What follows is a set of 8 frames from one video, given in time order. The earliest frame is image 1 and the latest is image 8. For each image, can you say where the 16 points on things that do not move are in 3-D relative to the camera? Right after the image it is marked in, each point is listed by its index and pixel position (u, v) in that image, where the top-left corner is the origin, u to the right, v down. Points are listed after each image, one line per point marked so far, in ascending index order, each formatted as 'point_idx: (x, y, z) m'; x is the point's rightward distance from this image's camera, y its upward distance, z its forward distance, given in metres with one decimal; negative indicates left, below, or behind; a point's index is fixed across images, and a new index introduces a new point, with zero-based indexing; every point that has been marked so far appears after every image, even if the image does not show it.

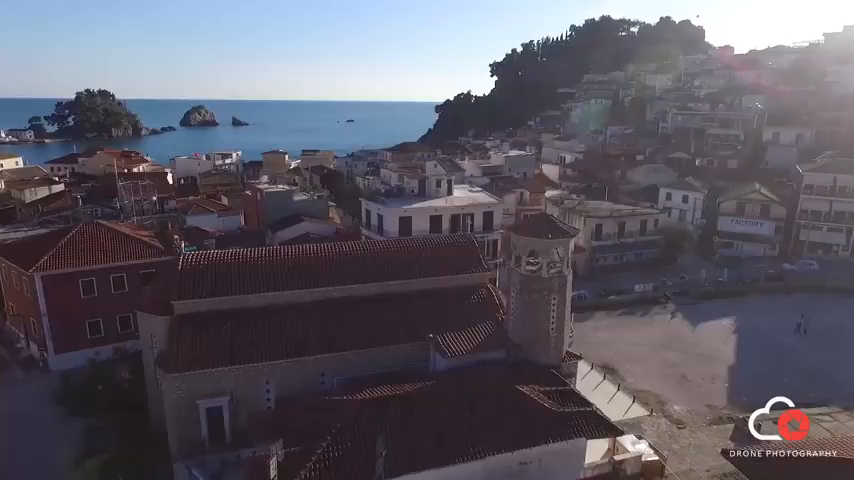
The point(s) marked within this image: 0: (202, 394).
0: (-8.1, -5.5, +18.6) m
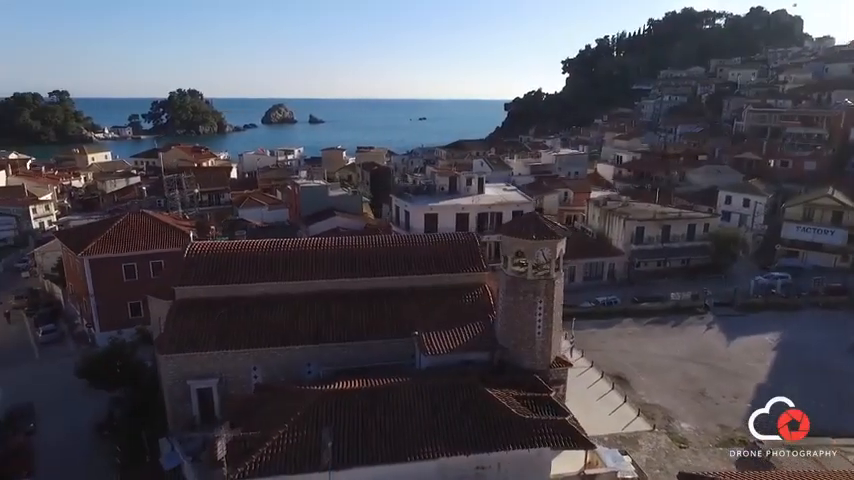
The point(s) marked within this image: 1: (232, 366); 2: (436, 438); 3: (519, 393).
0: (-8.9, -5.1, +19.7) m
1: (-7.5, -4.8, +19.8) m
2: (+0.2, -5.9, +15.4) m
3: (+3.1, -5.2, +17.5) m
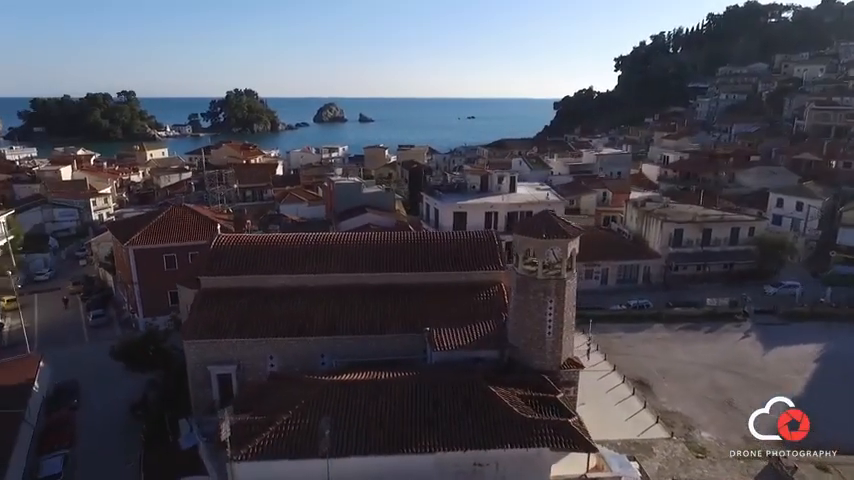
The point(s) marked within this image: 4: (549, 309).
0: (-8.5, -4.8, +20.6) m
1: (-7.1, -4.5, +20.6) m
2: (+0.2, -5.7, +15.6) m
3: (+3.3, -5.1, +17.4) m
4: (+4.4, -2.5, +18.6) m
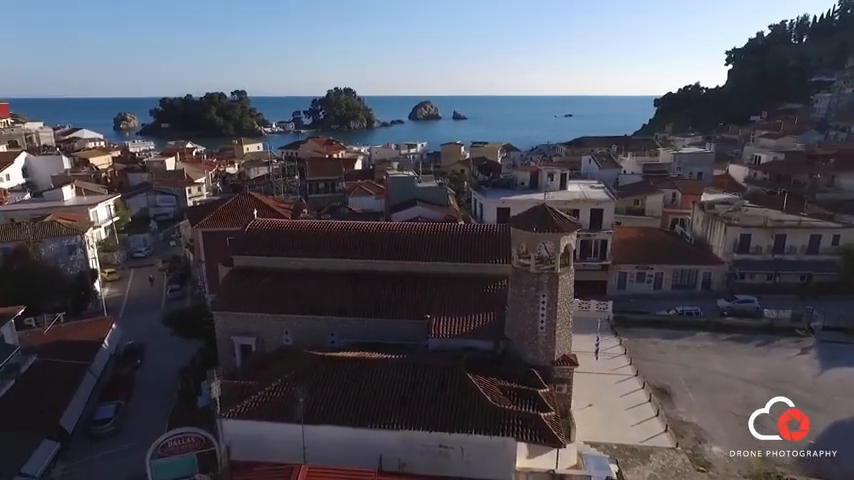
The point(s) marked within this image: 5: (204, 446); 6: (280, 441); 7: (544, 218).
0: (-8.3, -4.0, +22.8) m
1: (-6.9, -3.8, +22.6) m
2: (-0.7, -5.4, +16.3) m
3: (+2.6, -4.9, +17.5) m
4: (+4.1, -2.3, +18.6) m
5: (-7.1, -6.6, +16.6) m
6: (-4.7, -6.4, +16.5) m
7: (+4.1, +0.8, +18.3) m
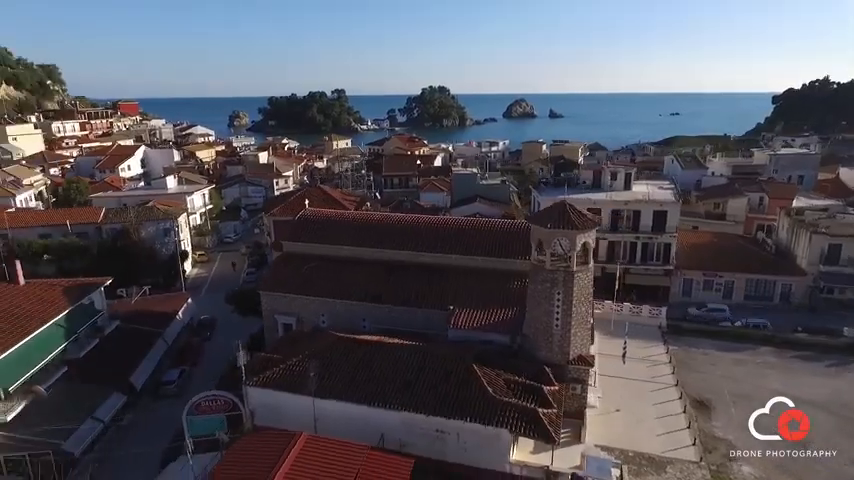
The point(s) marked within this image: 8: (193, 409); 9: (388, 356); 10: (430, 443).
0: (-6.9, -3.4, +24.7) m
1: (-5.6, -3.2, +24.3) m
2: (-0.7, -5.0, +17.0) m
3: (+2.9, -4.7, +17.6) m
4: (+4.6, -2.2, +18.4) m
5: (-6.9, -6.0, +18.5) m
6: (-4.6, -5.9, +17.9) m
7: (+4.7, +0.9, +18.1) m
8: (-8.2, -6.0, +18.4) m
9: (-1.3, -4.1, +18.5) m
10: (+0.1, -6.5, +16.6) m
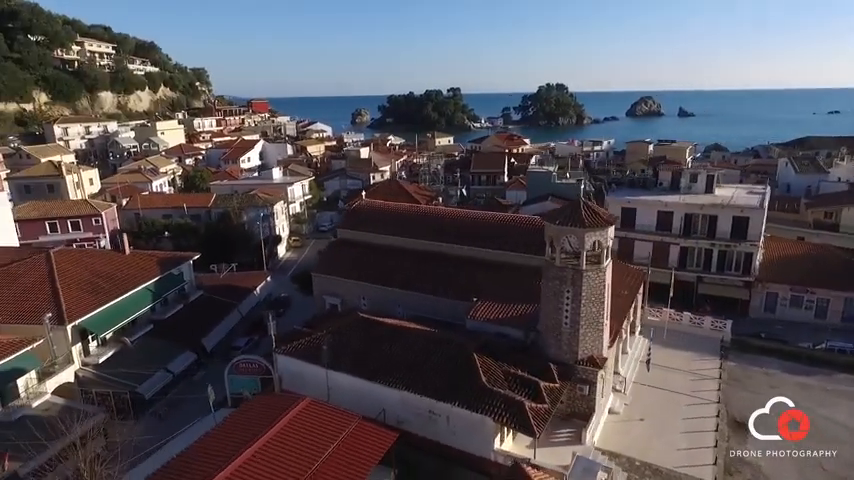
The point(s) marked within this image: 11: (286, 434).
0: (-5.1, -2.7, +26.9) m
1: (-3.9, -2.6, +26.2) m
2: (-0.7, -4.7, +18.1) m
3: (+2.9, -4.5, +17.9) m
4: (+4.9, -2.1, +18.3) m
5: (-6.6, -5.3, +20.9) m
6: (-4.4, -5.3, +19.8) m
7: (+5.0, +1.0, +17.9) m
8: (-7.8, -5.2, +21.0) m
9: (-1.0, -3.7, +19.6) m
10: (-0.1, -6.1, +17.5) m
11: (-4.3, -5.9, +15.9) m
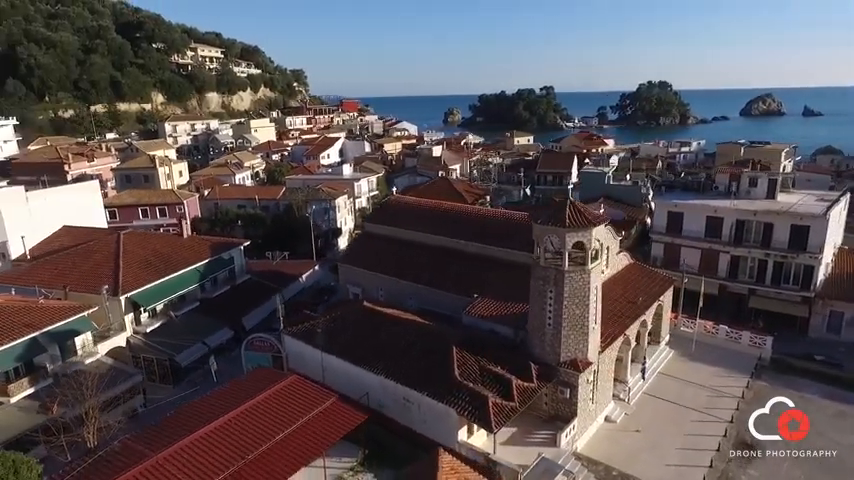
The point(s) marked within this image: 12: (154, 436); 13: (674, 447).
0: (-4.1, -2.3, +28.4) m
1: (-3.0, -2.2, +27.4) m
2: (-1.4, -4.4, +18.9) m
3: (+2.2, -4.4, +18.1) m
4: (+4.2, -2.1, +18.1) m
5: (-6.7, -4.8, +22.6) m
6: (-4.7, -4.9, +21.2) m
7: (+4.5, +1.0, +17.7) m
8: (-7.9, -4.6, +23.0) m
9: (-1.4, -3.4, +20.5) m
10: (-1.0, -5.9, +18.3) m
11: (-5.3, -5.4, +17.3) m
12: (-8.5, -6.1, +16.1) m
13: (+9.1, -7.5, +19.0) m
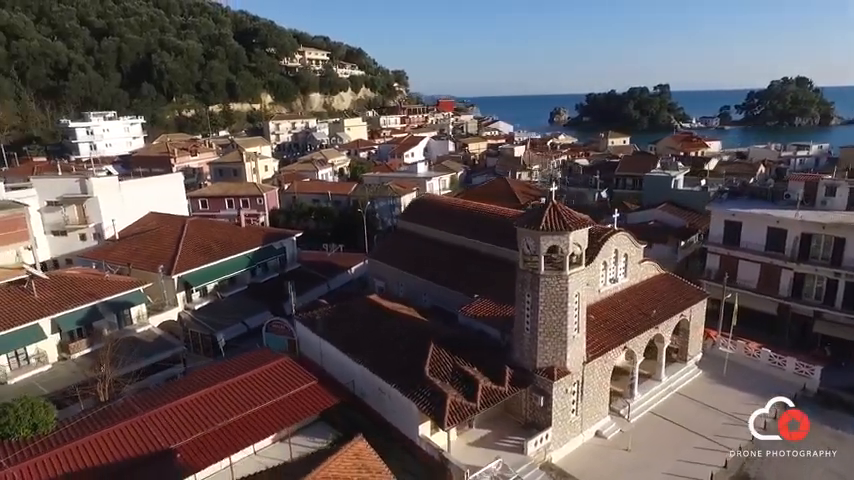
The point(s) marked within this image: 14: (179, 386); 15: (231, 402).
0: (-2.7, -2.0, +29.4) m
1: (-1.9, -2.0, +28.2) m
2: (-2.0, -4.2, +19.6) m
3: (+1.3, -4.4, +18.1) m
4: (+3.4, -2.1, +17.7) m
5: (-6.5, -4.4, +24.3) m
6: (-4.9, -4.6, +22.5) m
7: (+3.7, +0.9, +17.2) m
8: (-7.7, -4.2, +24.9) m
9: (-1.7, -3.2, +21.1) m
10: (-1.8, -5.7, +18.9) m
11: (-6.3, -5.1, +18.8) m
12: (-9.6, -5.5, +18.3) m
13: (+8.0, -7.8, +17.7) m
14: (-8.9, -5.3, +19.0) m
15: (-6.7, -5.5, +17.7) m
